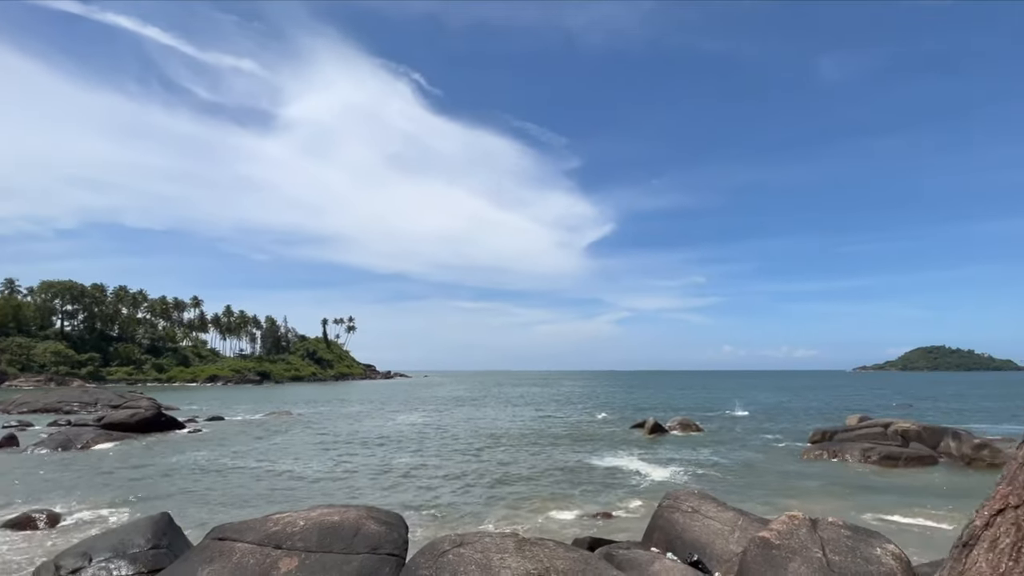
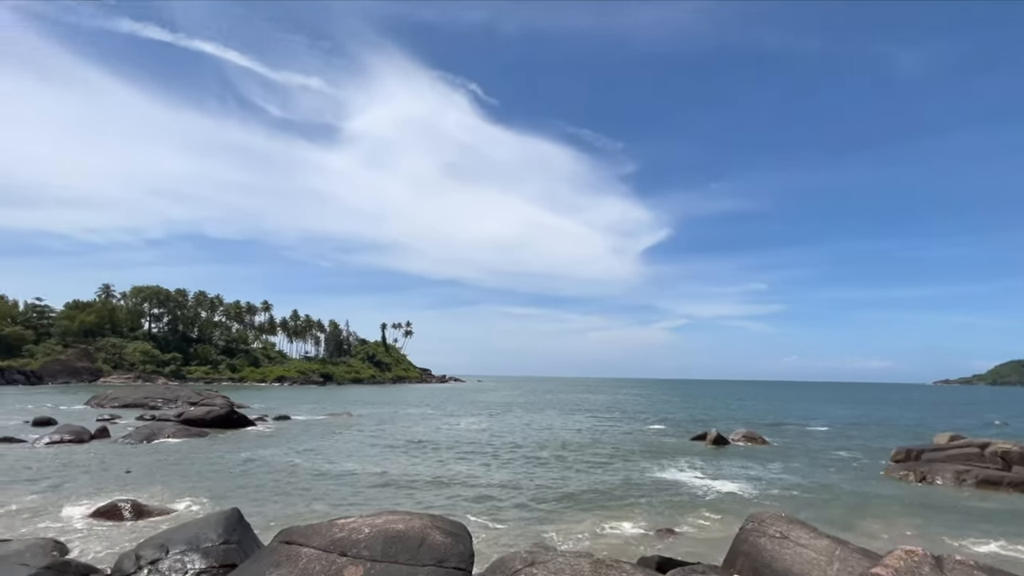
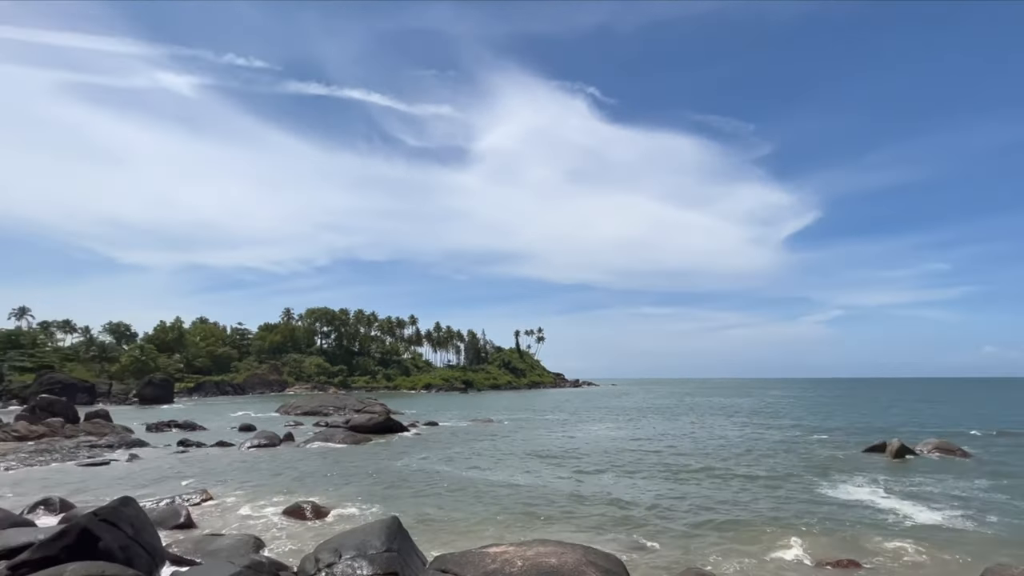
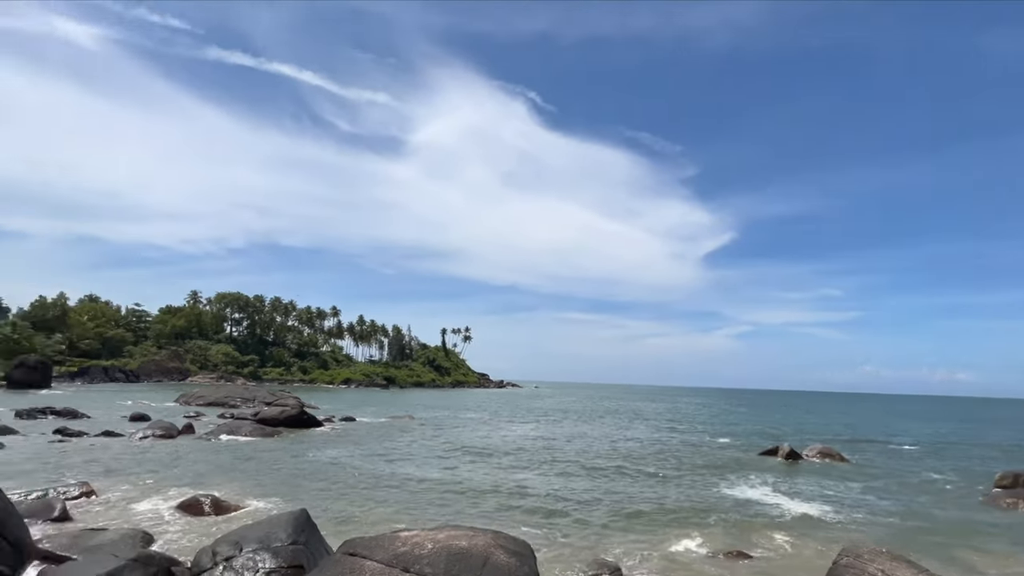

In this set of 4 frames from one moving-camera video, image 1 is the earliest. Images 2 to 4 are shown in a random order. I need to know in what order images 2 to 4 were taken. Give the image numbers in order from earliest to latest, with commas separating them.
2, 4, 3
